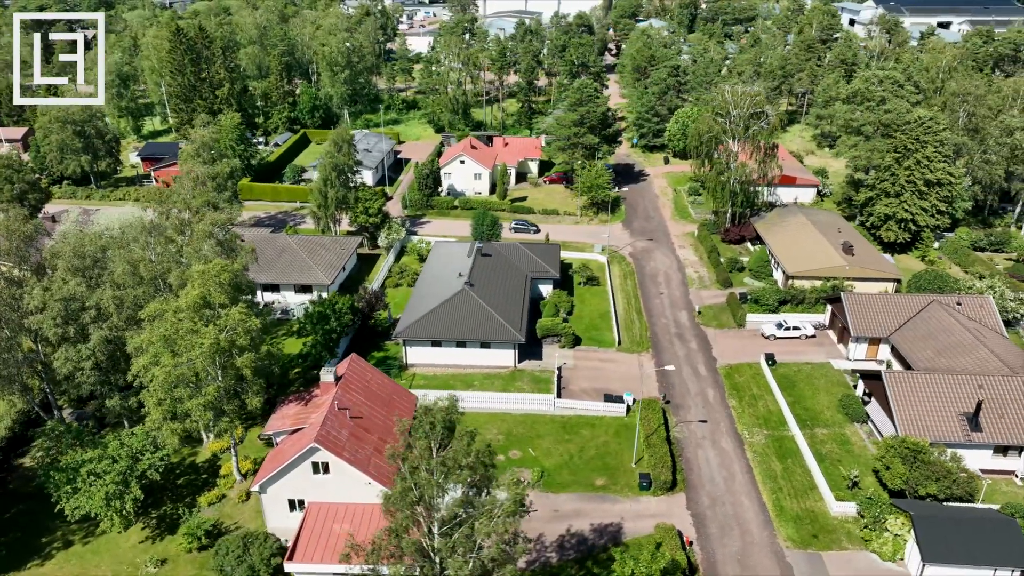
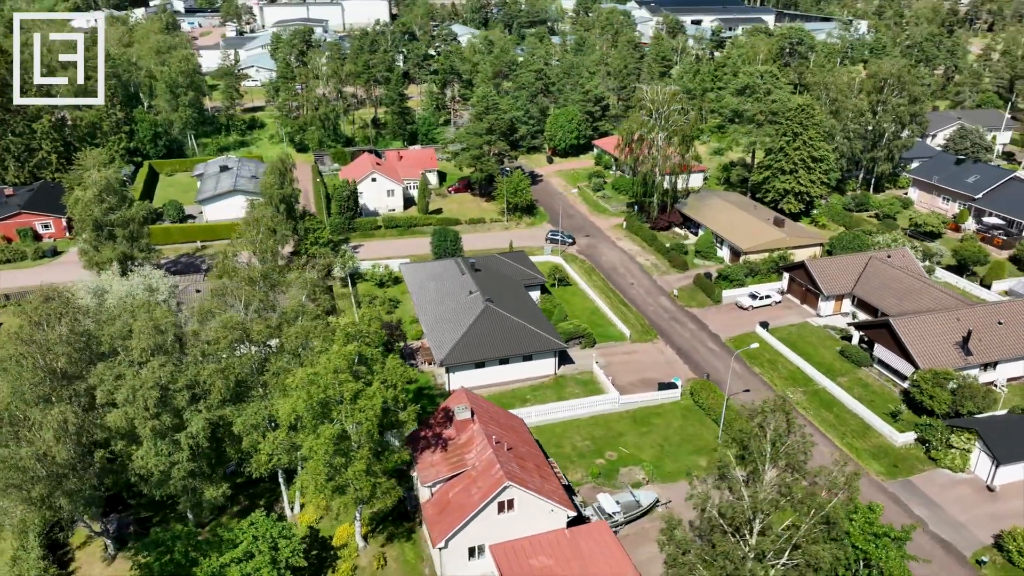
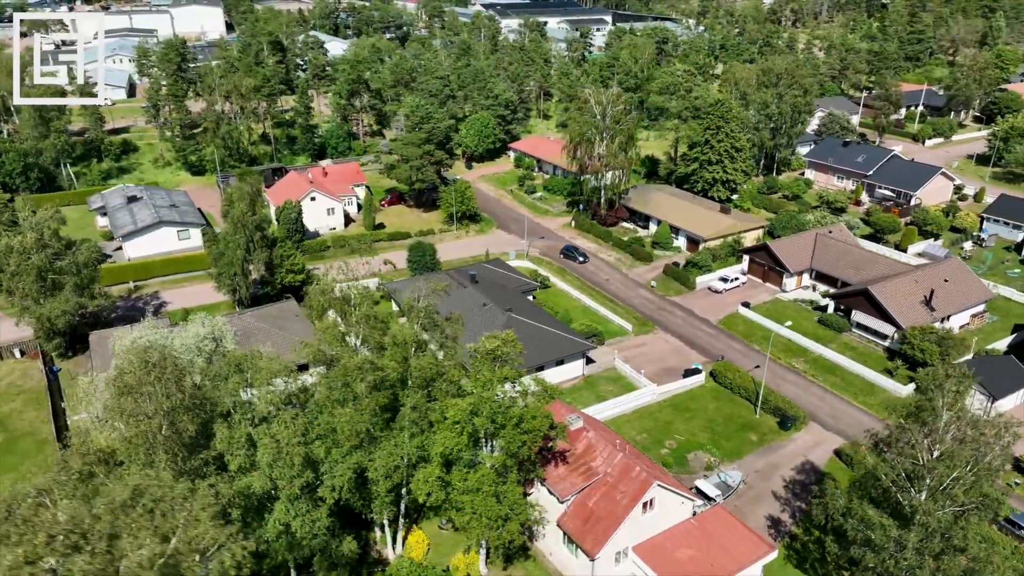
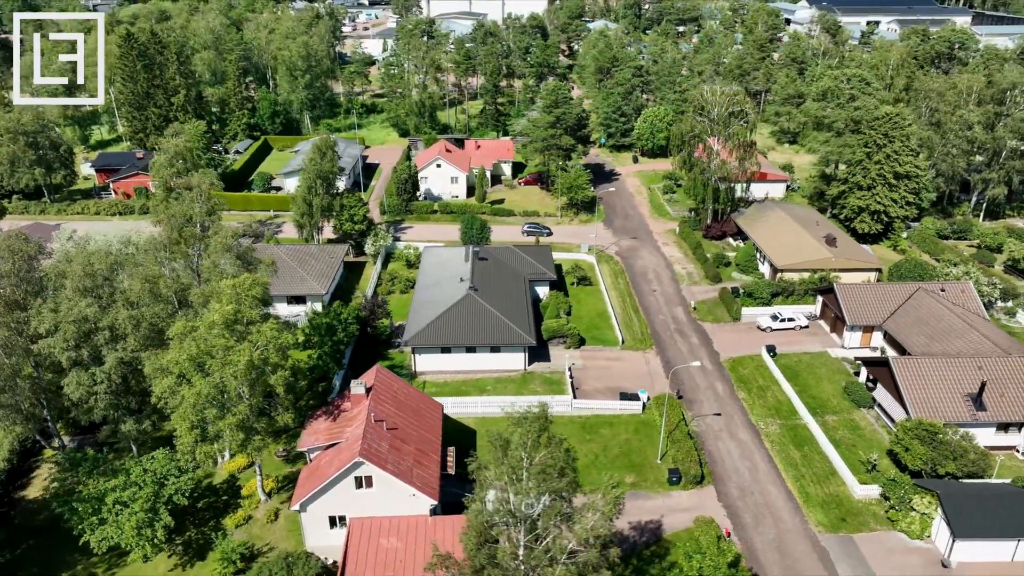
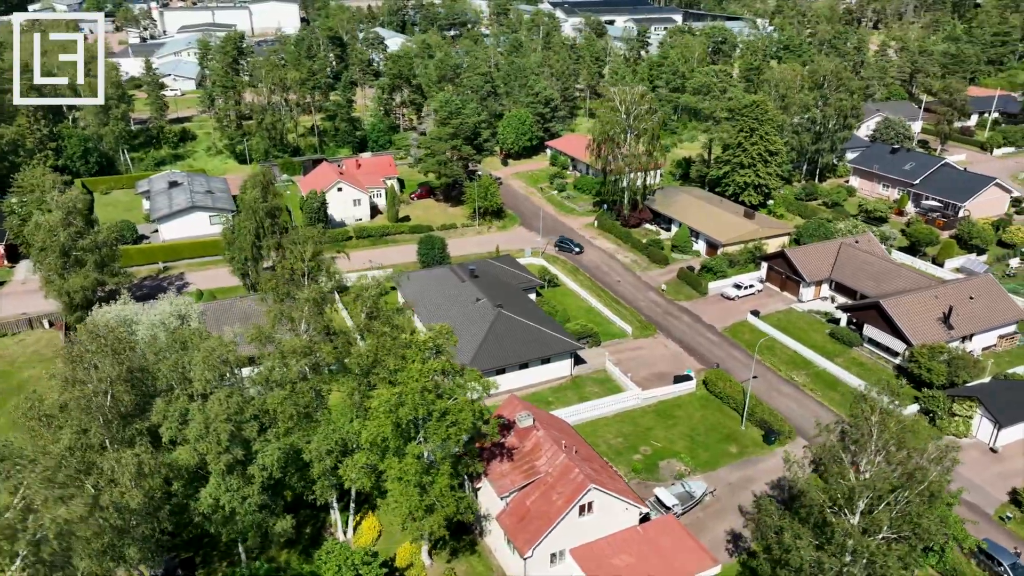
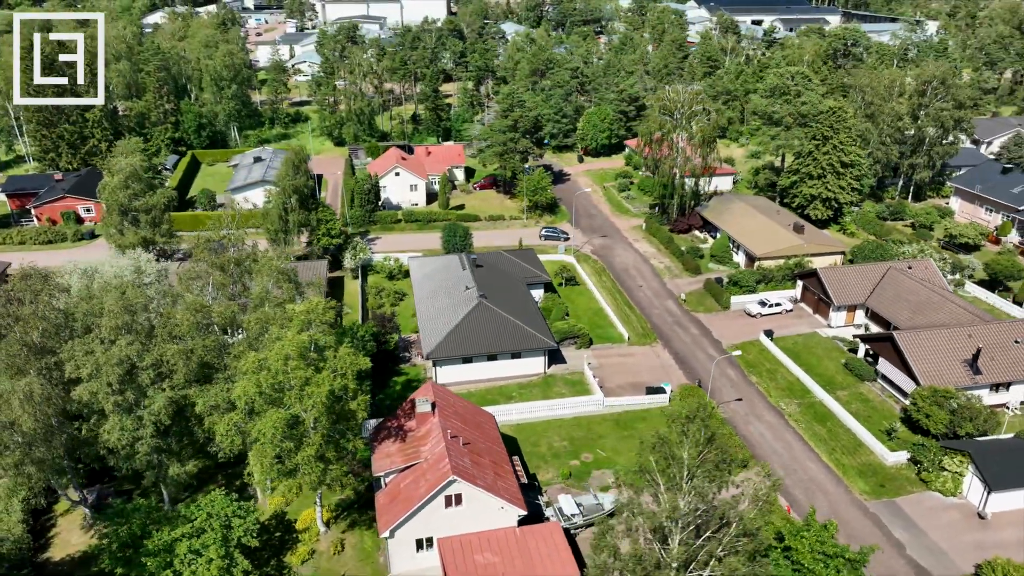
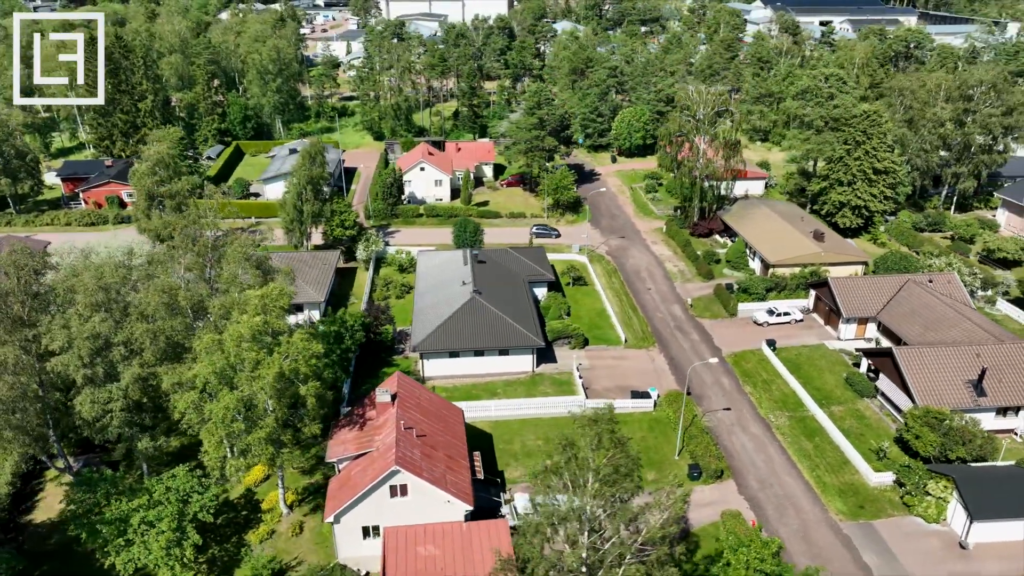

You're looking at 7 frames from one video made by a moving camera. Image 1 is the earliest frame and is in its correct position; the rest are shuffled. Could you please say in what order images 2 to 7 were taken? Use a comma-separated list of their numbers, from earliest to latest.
4, 7, 6, 2, 5, 3
